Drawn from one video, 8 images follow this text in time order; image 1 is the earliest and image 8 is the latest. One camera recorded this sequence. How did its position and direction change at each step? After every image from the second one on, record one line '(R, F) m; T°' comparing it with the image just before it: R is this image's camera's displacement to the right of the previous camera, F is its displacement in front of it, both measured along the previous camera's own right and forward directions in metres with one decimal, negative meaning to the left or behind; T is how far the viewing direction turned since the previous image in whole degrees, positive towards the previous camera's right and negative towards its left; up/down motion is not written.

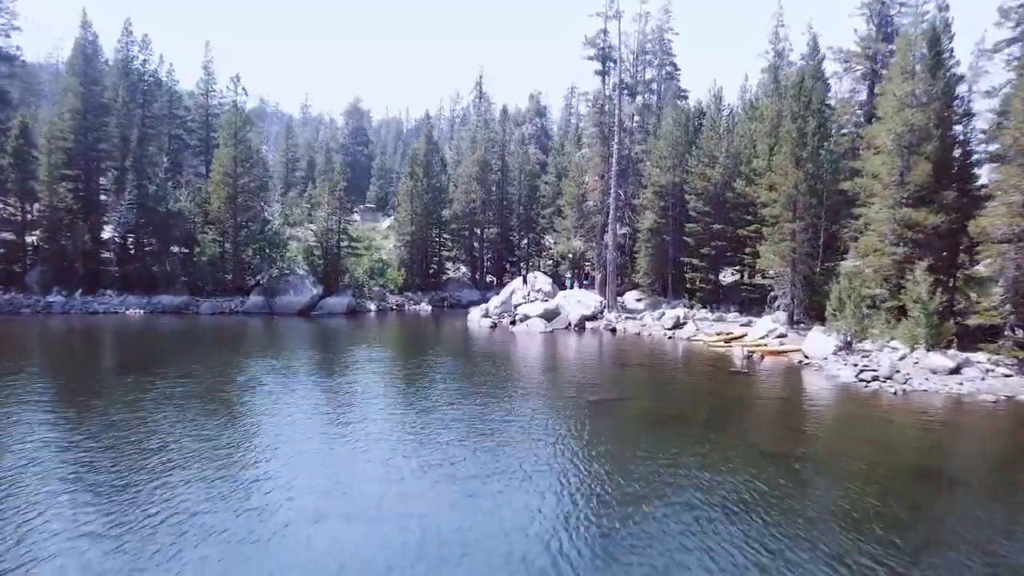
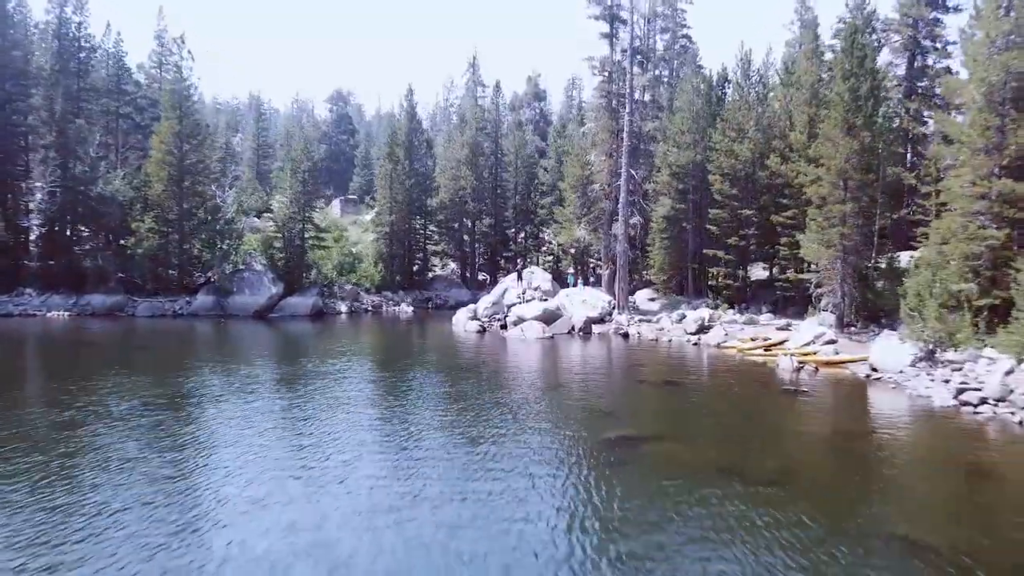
(+0.4, +7.6) m; 0°
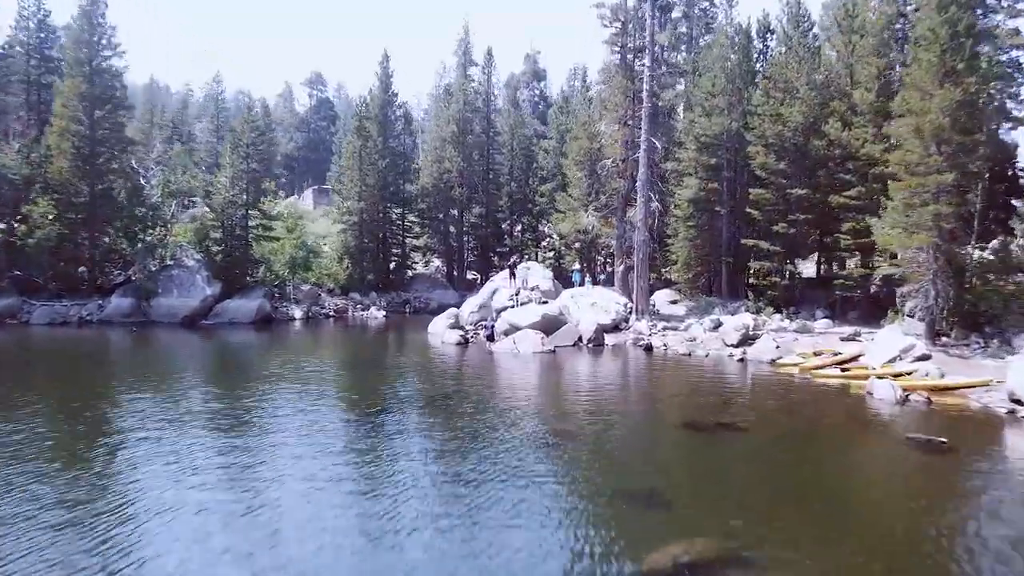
(+0.4, +8.6) m; 0°
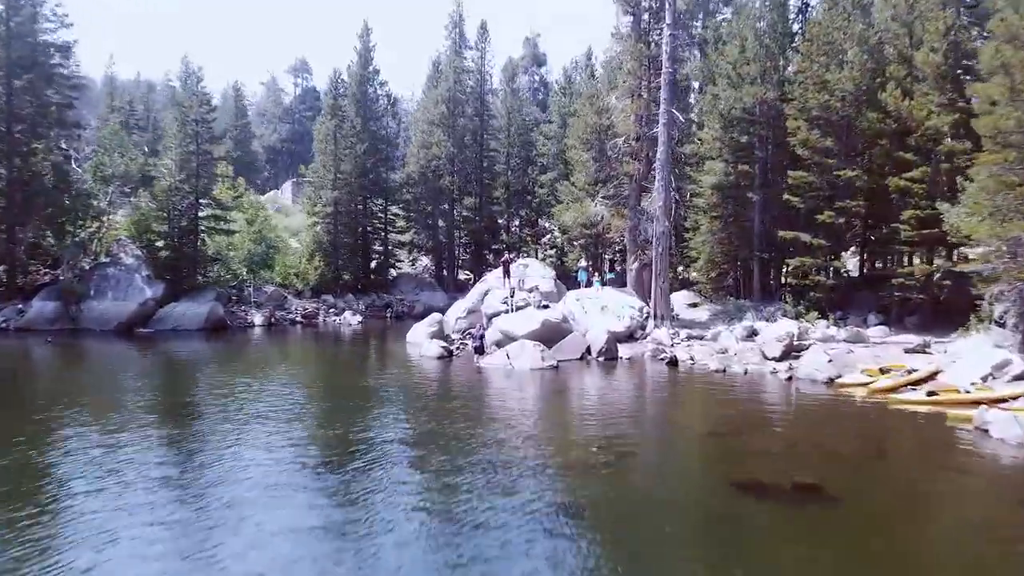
(+0.2, +5.5) m; 0°
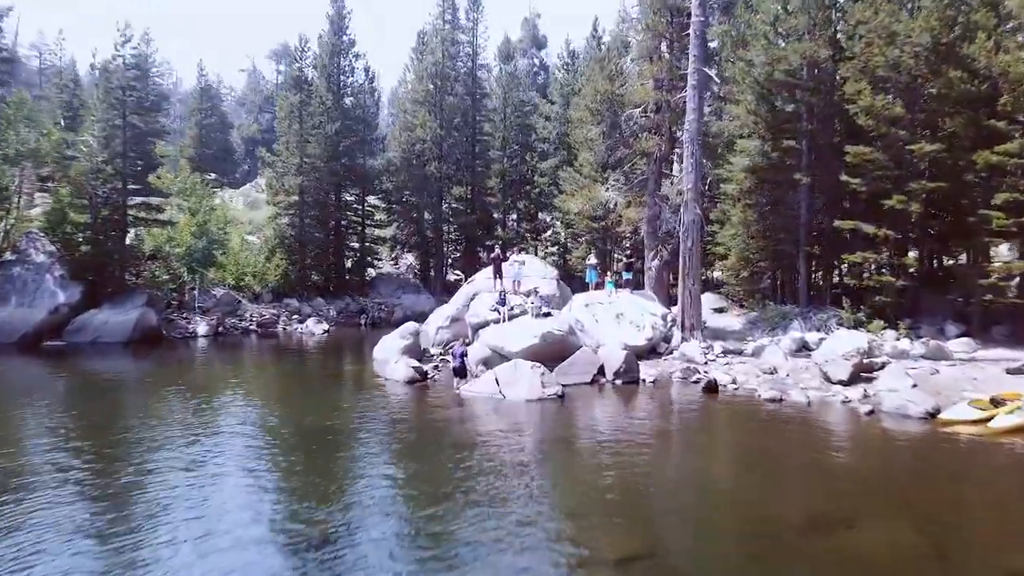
(+0.2, +5.5) m; 0°
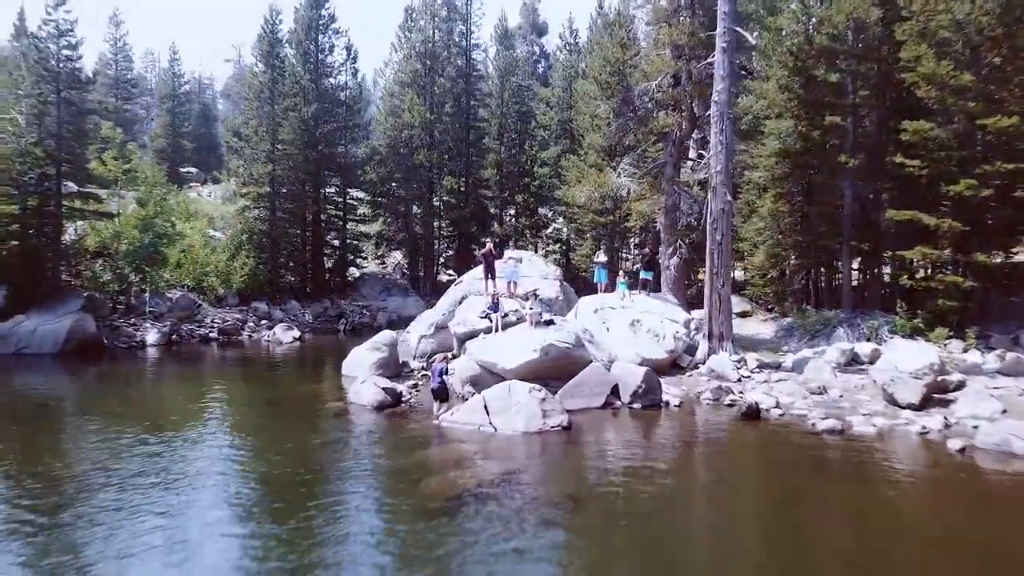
(+0.1, +3.6) m; 0°
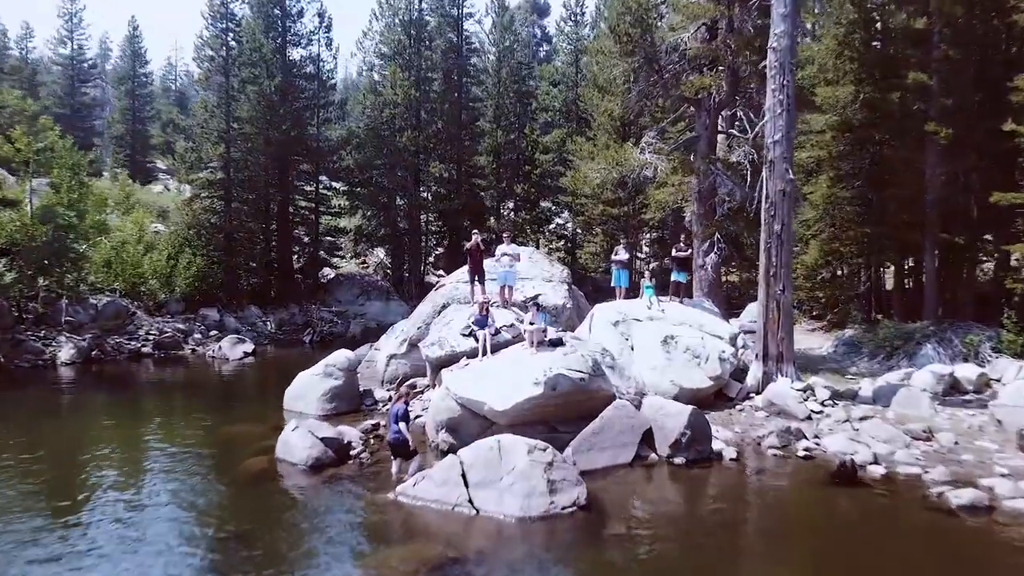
(+0.1, +4.6) m; 0°
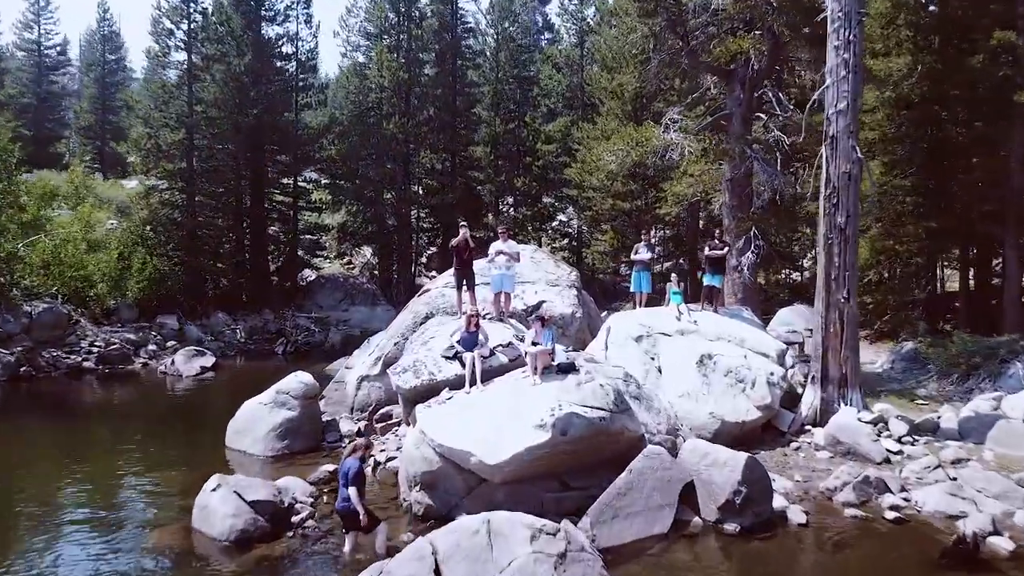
(+0.1, +2.9) m; 0°
